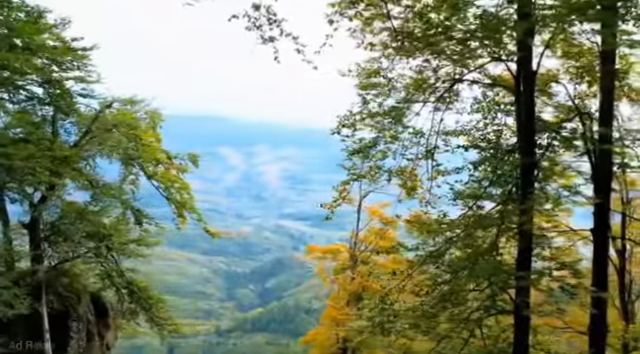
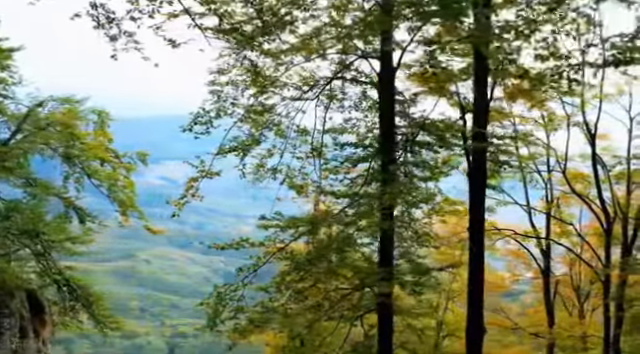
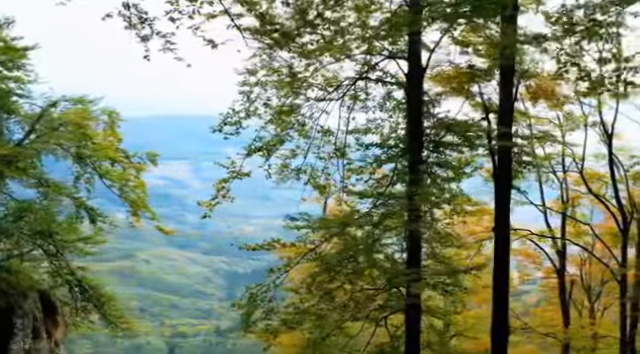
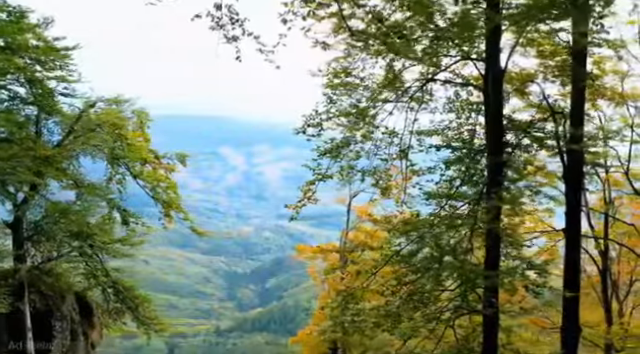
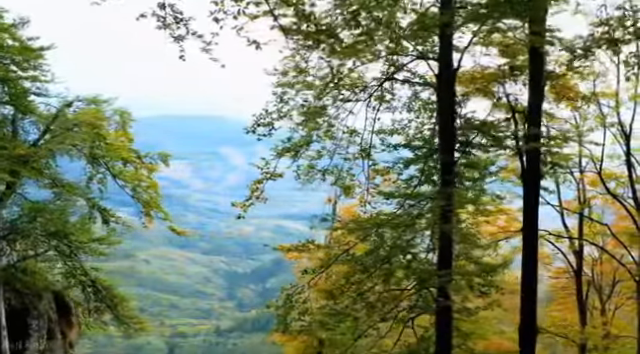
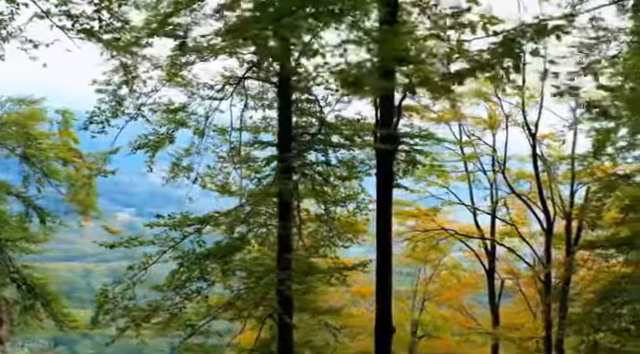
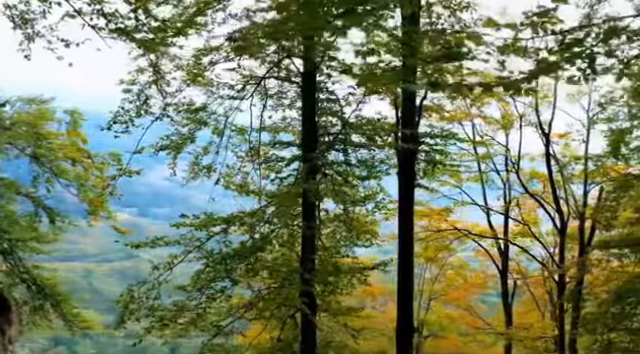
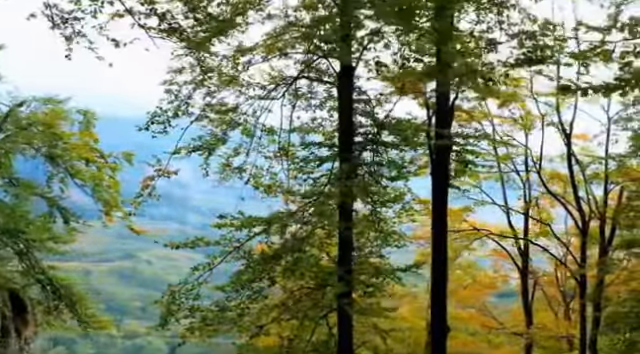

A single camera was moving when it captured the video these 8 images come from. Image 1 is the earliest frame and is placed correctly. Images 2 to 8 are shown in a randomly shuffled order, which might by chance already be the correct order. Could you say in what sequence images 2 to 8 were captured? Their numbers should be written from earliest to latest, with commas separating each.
4, 5, 3, 2, 8, 7, 6
